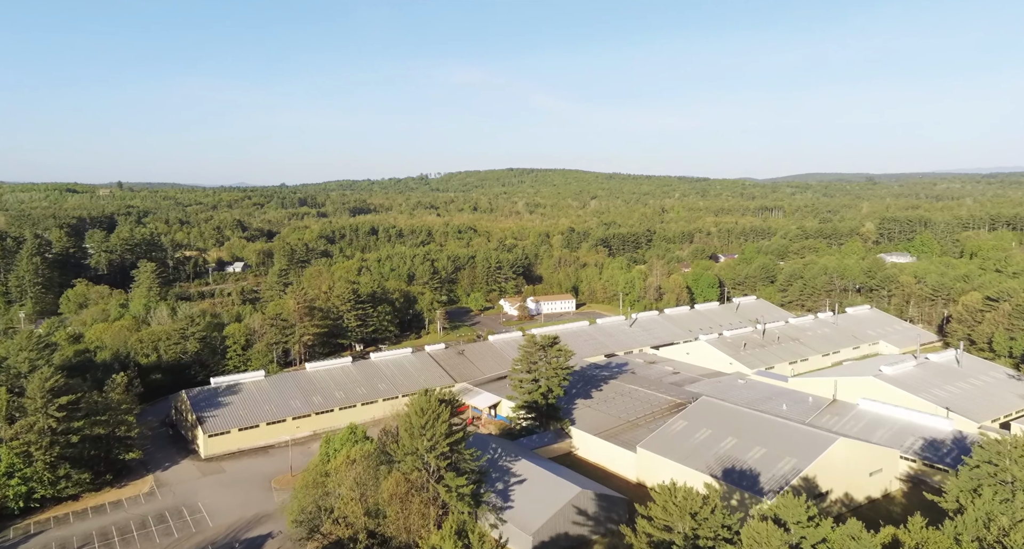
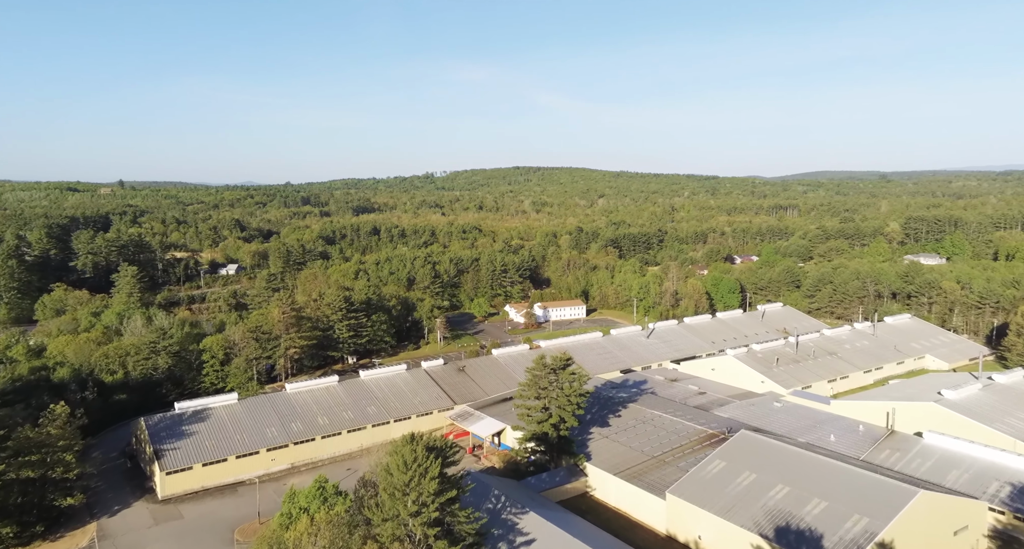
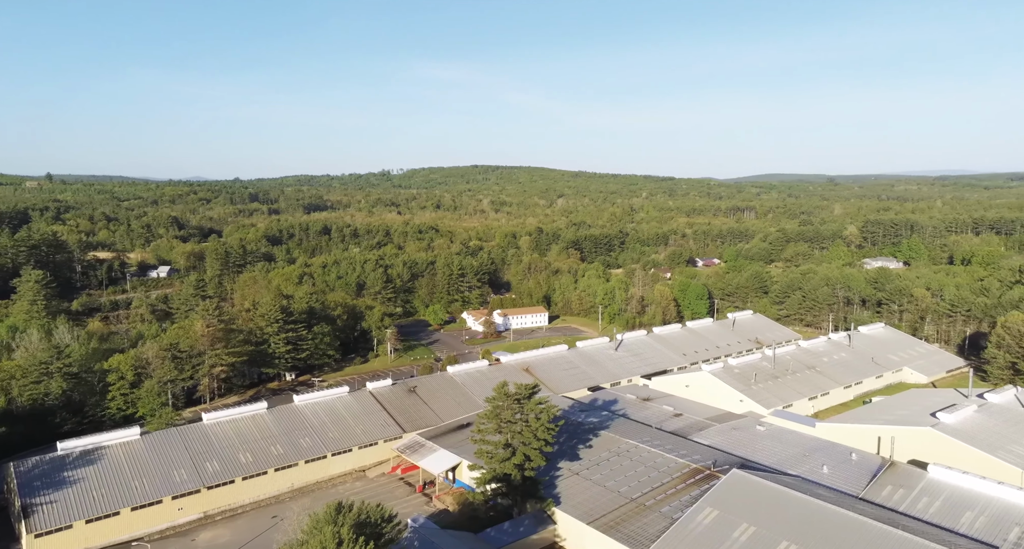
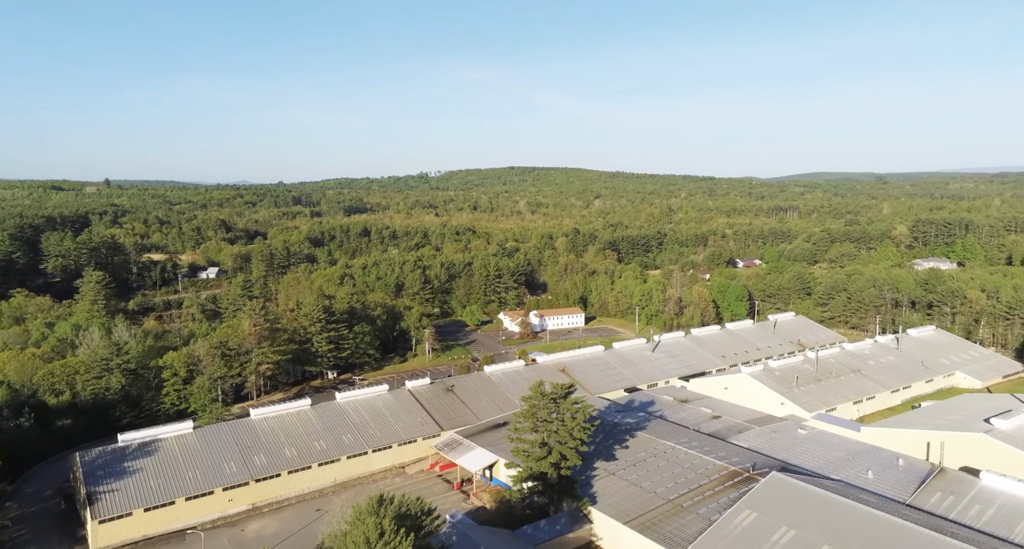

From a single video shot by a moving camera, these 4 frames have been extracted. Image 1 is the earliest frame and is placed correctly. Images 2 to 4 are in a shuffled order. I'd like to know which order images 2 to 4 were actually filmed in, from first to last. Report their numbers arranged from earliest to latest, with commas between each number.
2, 4, 3
